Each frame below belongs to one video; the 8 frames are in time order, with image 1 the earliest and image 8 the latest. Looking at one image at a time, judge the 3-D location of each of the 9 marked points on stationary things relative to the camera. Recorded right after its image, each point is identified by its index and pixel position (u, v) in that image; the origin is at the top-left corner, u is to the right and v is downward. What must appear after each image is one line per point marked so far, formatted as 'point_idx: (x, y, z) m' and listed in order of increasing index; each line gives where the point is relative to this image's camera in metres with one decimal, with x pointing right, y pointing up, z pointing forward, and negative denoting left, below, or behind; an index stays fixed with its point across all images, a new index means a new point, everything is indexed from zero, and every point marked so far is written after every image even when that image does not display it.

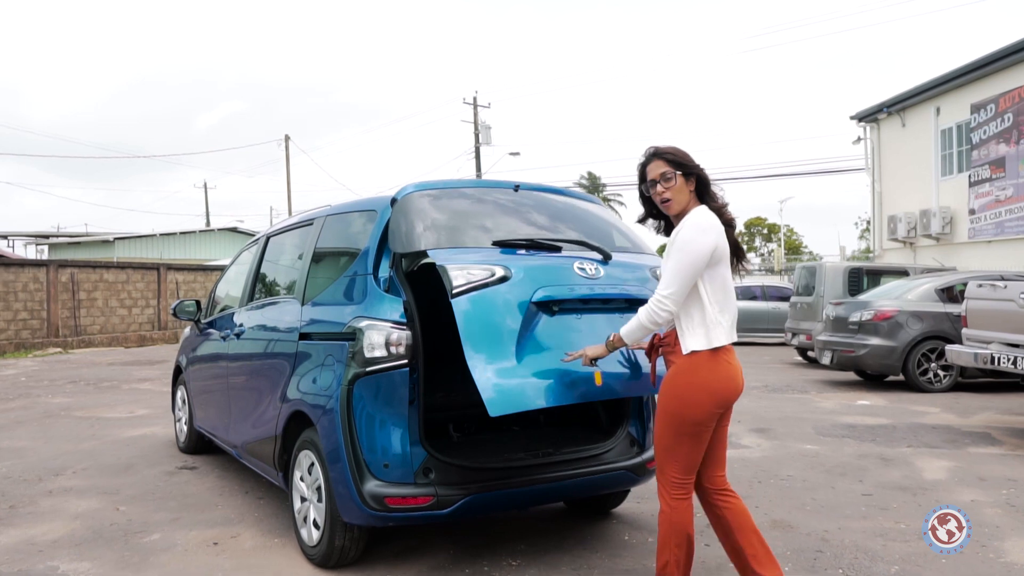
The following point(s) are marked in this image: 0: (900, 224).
0: (+9.2, +1.5, +18.7) m
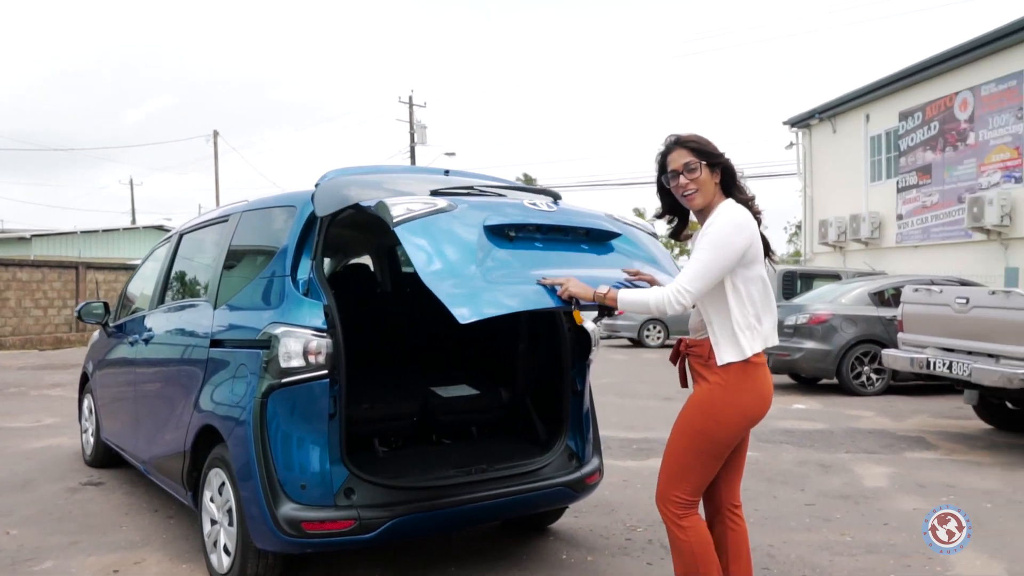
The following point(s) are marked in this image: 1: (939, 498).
0: (+7.7, +1.5, +19.1) m
1: (+2.8, -1.4, +5.2) m
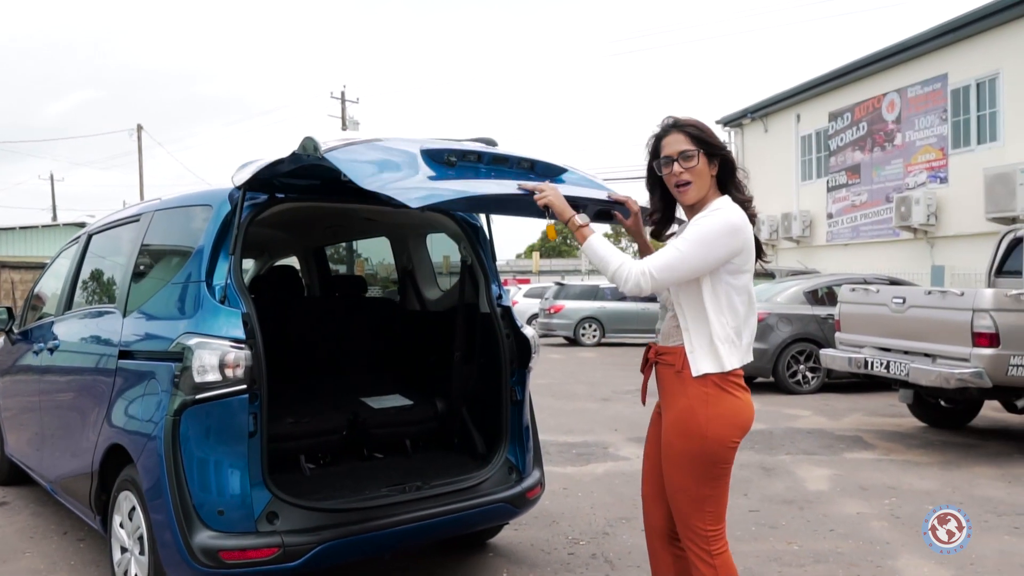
0: (+6.2, +1.5, +19.4) m
1: (+2.4, -1.4, +5.1) m
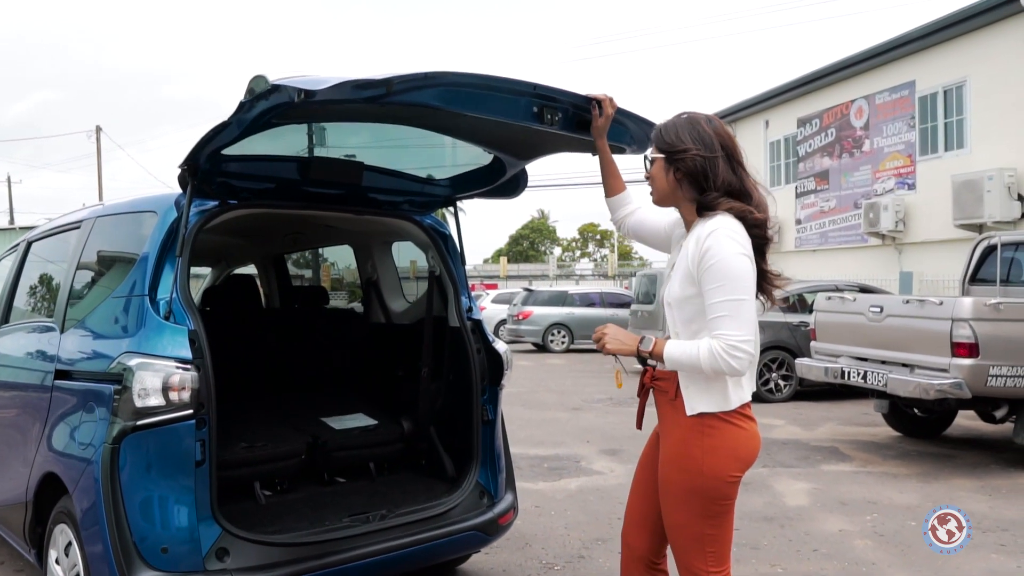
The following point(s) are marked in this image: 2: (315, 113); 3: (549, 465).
0: (+5.5, +1.4, +19.4) m
1: (+2.2, -1.4, +5.0) m
2: (-0.6, +0.6, +2.6) m
3: (+0.3, -1.5, +6.8) m
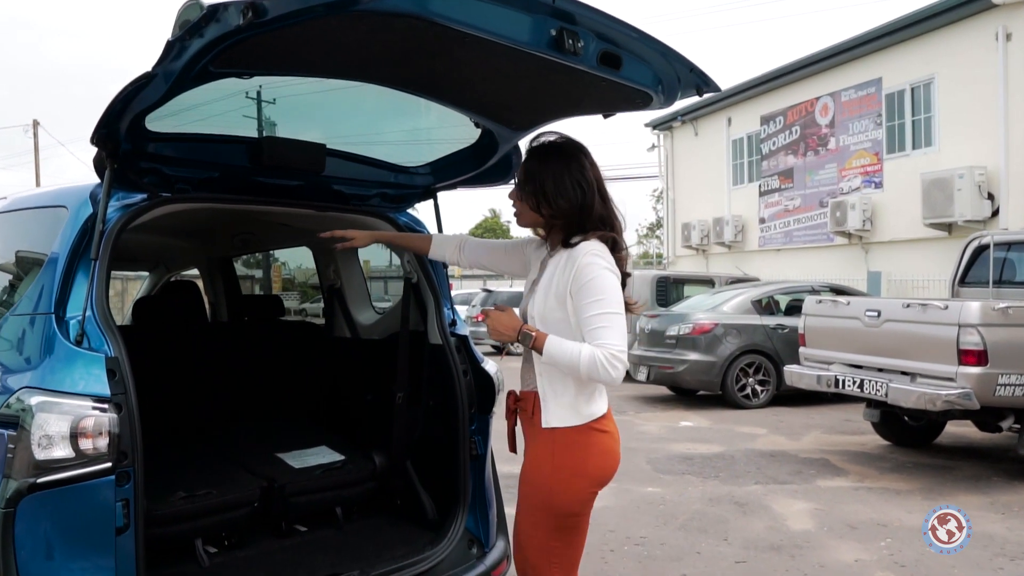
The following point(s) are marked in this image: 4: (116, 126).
0: (+4.5, +1.4, +19.2) m
1: (+2.1, -1.5, +4.6) m
2: (-0.6, +0.6, +2.0) m
3: (+0.1, -1.6, +6.3) m
4: (-1.0, +0.4, +2.0) m
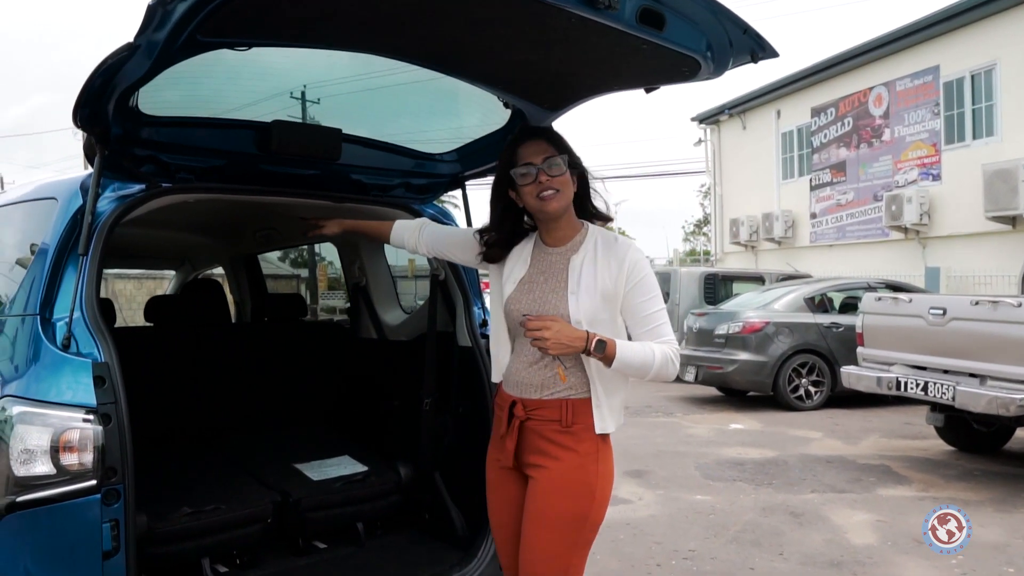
0: (+5.5, +1.4, +18.6) m
1: (+2.3, -1.5, +4.2) m
2: (-0.6, +0.6, +1.8) m
3: (+0.4, -1.5, +6.0) m
4: (-0.9, +0.4, +1.8) m
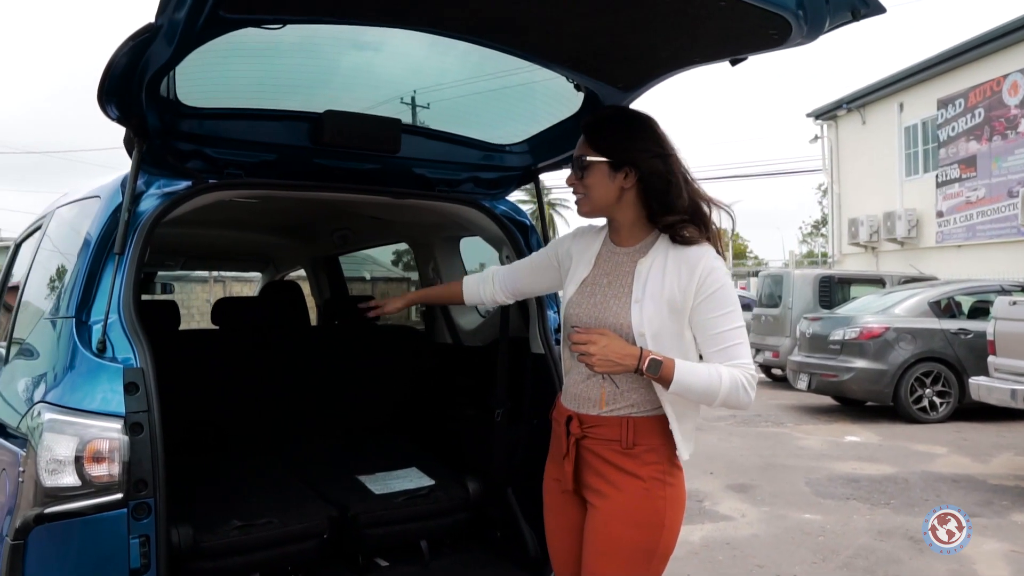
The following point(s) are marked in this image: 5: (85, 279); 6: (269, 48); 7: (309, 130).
0: (+7.8, +1.3, +17.6) m
1: (+2.7, -1.5, +3.7) m
2: (-0.4, +0.6, +1.6) m
3: (+1.1, -1.6, +5.7) m
4: (-0.8, +0.4, +1.7) m
5: (-1.0, 0.0, +2.0) m
6: (-0.6, +0.5, +1.8) m
7: (-0.6, +0.4, +2.2) m
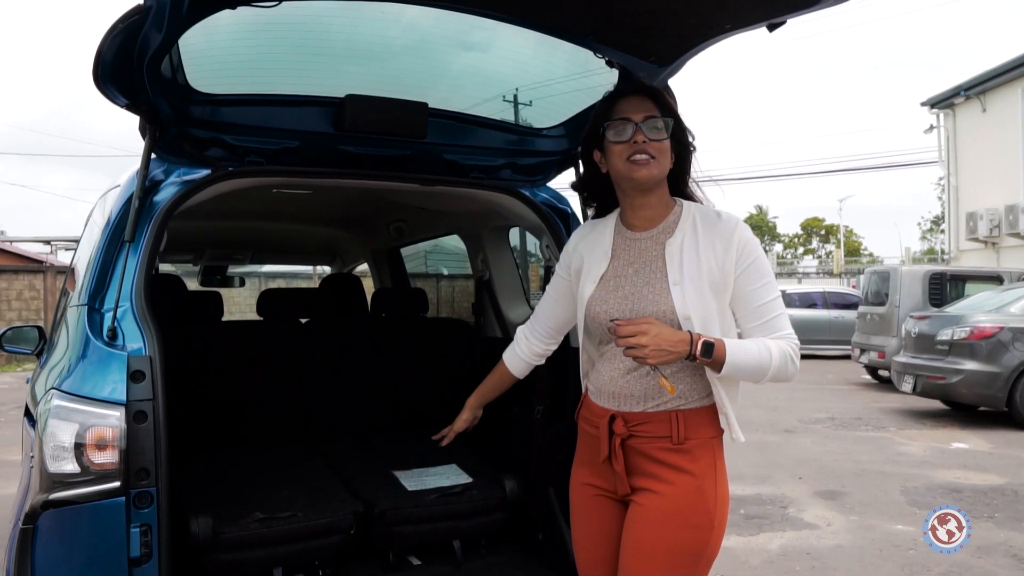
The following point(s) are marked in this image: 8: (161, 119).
0: (+9.7, +1.4, +16.4) m
1: (+3.0, -1.4, +3.2) m
2: (-0.4, +0.6, +1.6) m
3: (+1.6, -1.5, +5.5) m
4: (-0.8, +0.4, +1.7) m
5: (-1.0, +0.1, +2.0) m
6: (-0.5, +0.6, +1.8) m
7: (-0.5, +0.5, +2.2) m
8: (-0.8, +0.4, +1.9) m
